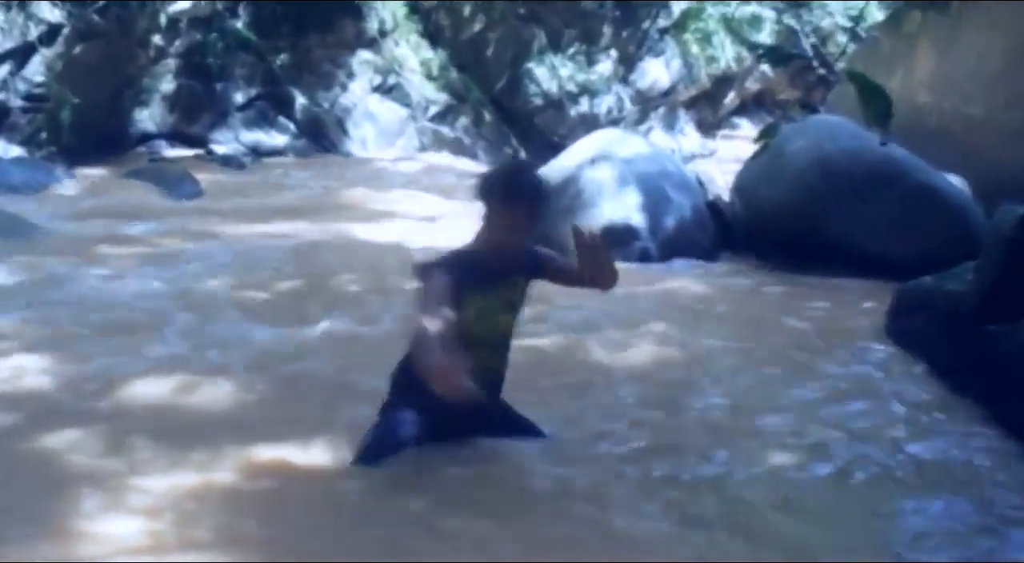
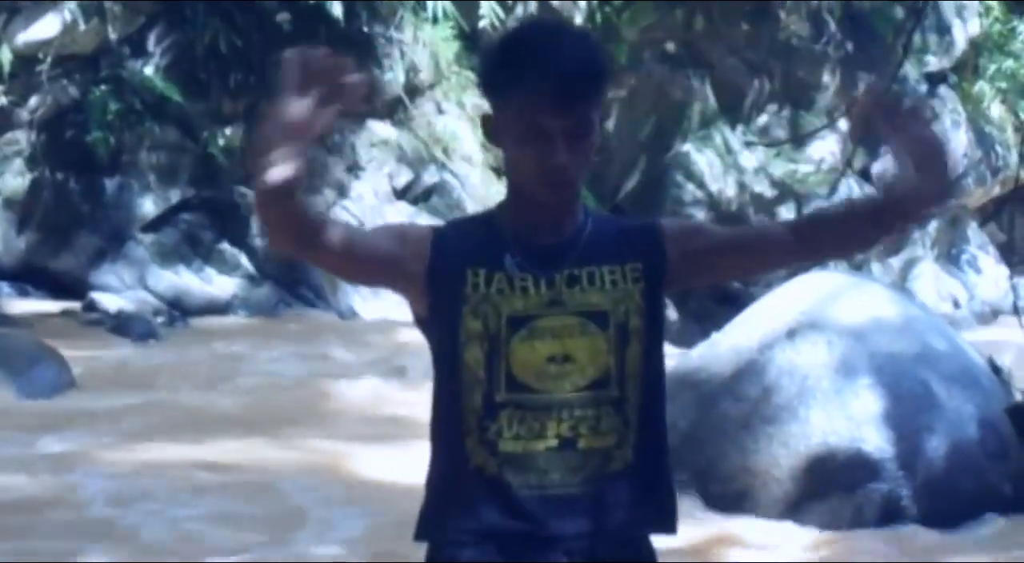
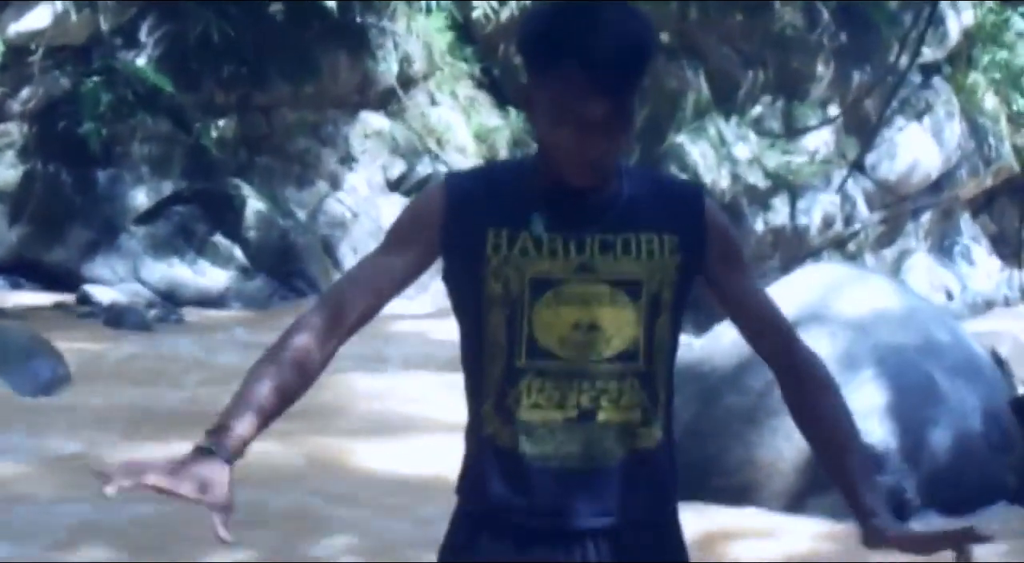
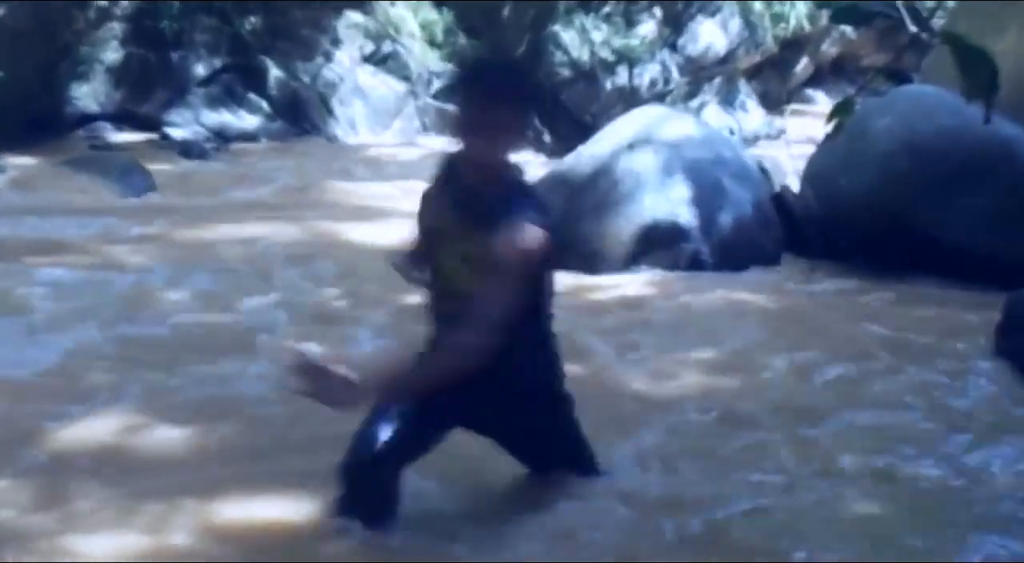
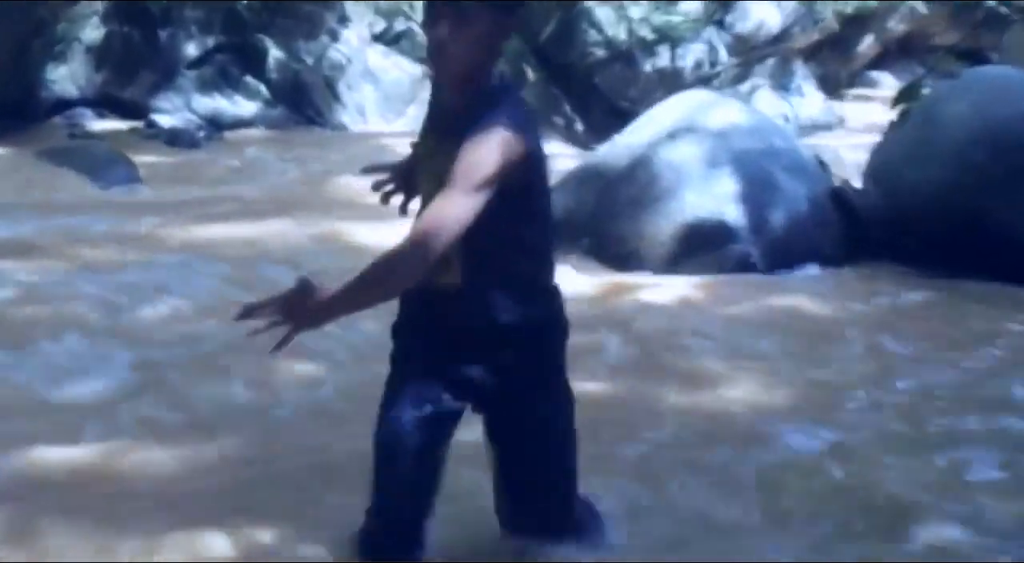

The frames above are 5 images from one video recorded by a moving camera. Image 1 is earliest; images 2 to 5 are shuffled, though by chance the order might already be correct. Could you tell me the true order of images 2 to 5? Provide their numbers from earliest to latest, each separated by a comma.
4, 5, 2, 3
